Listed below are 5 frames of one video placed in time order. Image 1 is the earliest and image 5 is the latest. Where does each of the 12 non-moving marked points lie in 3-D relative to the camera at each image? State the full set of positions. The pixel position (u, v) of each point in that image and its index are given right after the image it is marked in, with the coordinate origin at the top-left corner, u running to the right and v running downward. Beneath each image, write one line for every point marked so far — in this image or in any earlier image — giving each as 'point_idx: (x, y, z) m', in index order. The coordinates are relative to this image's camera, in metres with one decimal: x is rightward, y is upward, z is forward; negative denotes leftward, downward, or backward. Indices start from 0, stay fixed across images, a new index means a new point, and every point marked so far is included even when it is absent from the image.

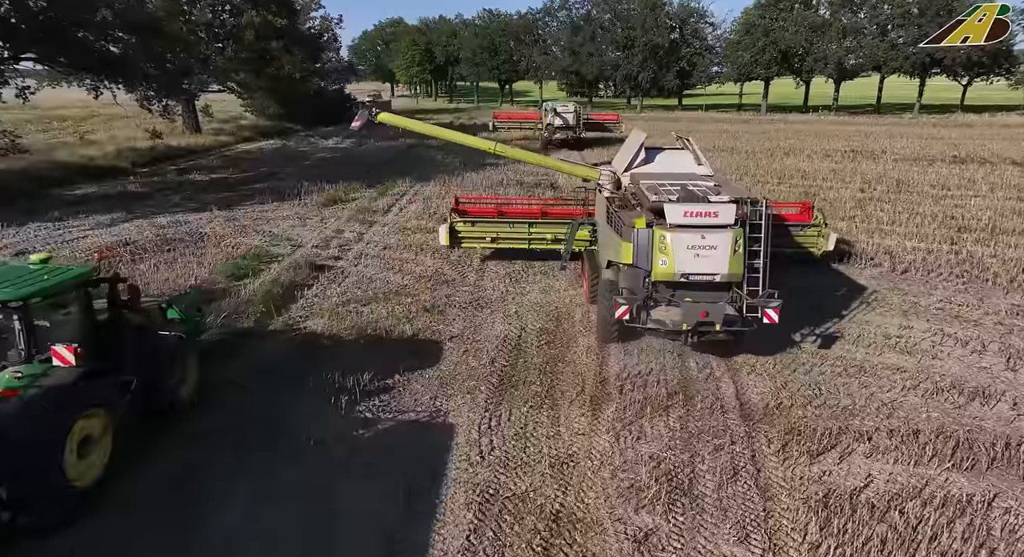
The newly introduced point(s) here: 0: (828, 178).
0: (+10.4, +3.3, +18.8) m
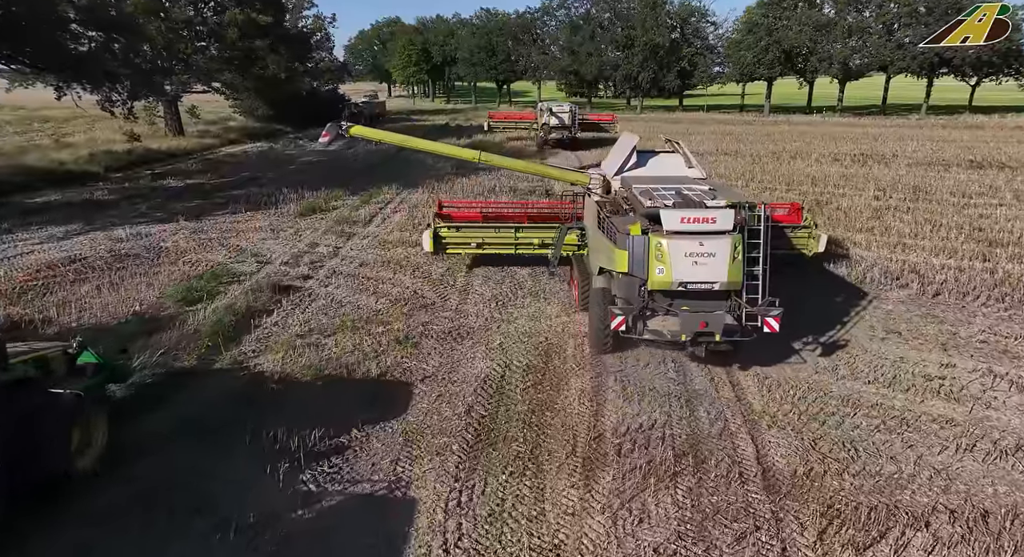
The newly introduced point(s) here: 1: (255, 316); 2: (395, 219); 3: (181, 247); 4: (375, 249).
0: (+10.2, +2.9, +17.8) m
1: (-3.6, -0.5, +8.0) m
2: (-2.8, +1.4, +13.9) m
3: (-6.4, +0.6, +11.1) m
4: (-2.8, +0.6, +11.6) m
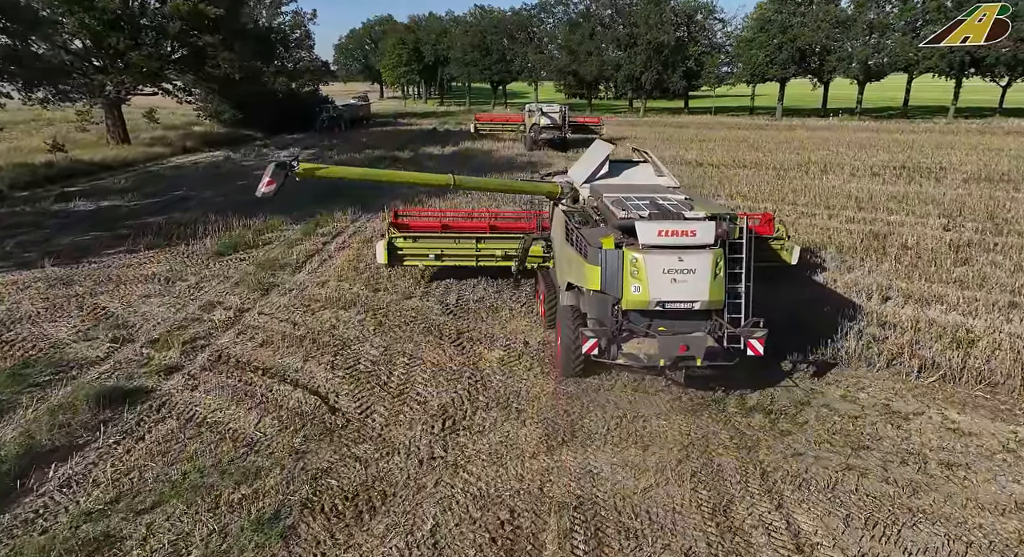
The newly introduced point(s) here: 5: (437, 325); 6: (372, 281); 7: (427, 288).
0: (+9.7, +1.8, +14.7) m
1: (-4.1, -1.6, +4.9) m
2: (-3.3, +0.3, +10.8) m
3: (-6.9, -0.5, +8.0) m
4: (-3.2, -0.5, +8.5) m
5: (-1.1, -0.7, +8.2) m
6: (-2.5, -0.1, +10.0) m
7: (-1.4, -0.2, +9.8) m
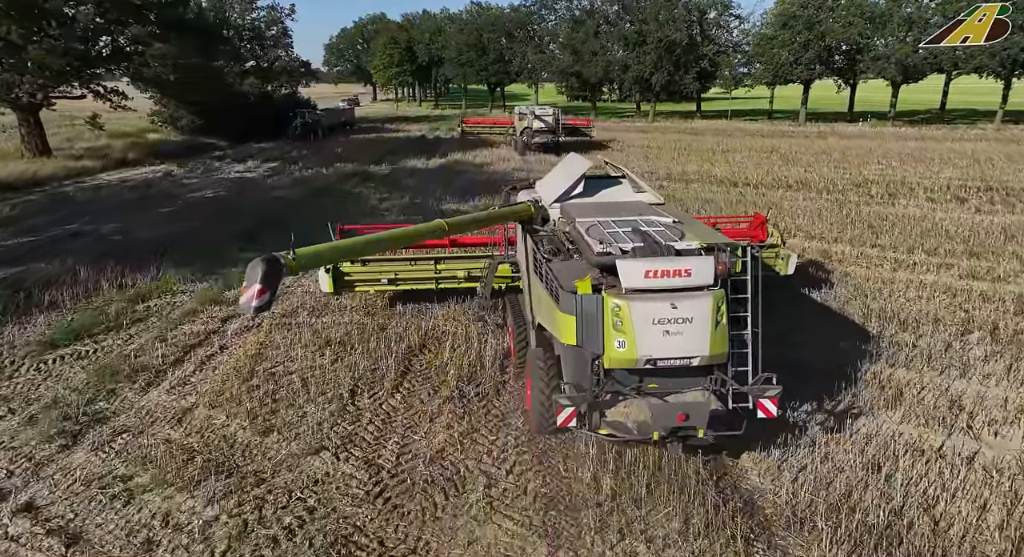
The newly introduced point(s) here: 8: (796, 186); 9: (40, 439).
0: (+9.5, +0.5, +10.8) m
1: (-4.2, -2.9, +1.0) m
2: (-3.5, -1.0, +6.9) m
3: (-7.0, -1.8, +4.1) m
4: (-3.4, -1.8, +4.6) m
5: (-1.3, -2.0, +4.4) m
6: (-2.6, -1.4, +6.1) m
7: (-1.6, -1.5, +5.9) m
8: (+8.9, +3.0, +18.2) m
9: (-4.4, -1.5, +5.5) m
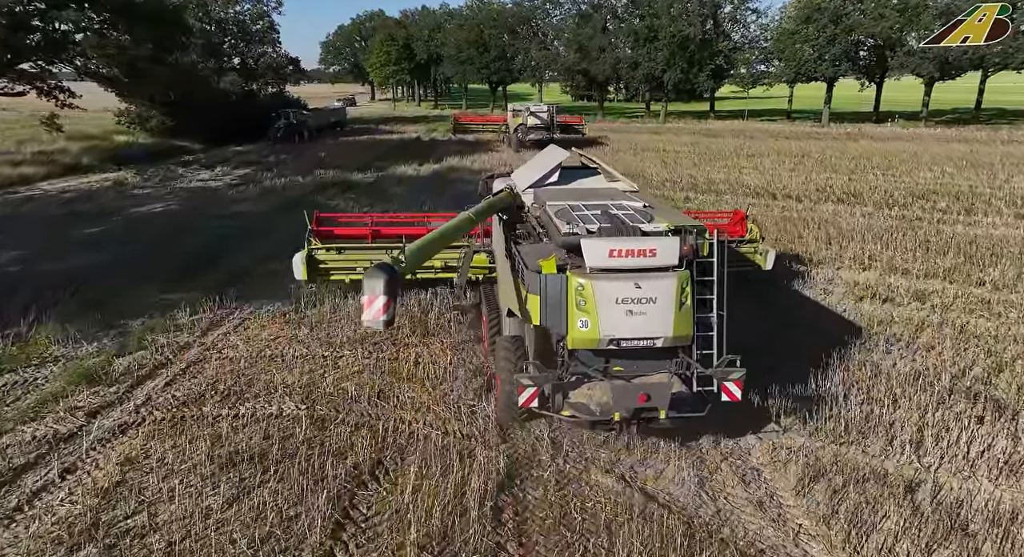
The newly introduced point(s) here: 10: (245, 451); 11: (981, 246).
0: (+9.5, -0.2, +8.1) m
1: (-4.3, -3.6, -1.6) m
2: (-3.5, -1.7, +4.3) m
3: (-7.1, -2.5, +1.5) m
4: (-3.4, -2.5, +2.0) m
5: (-1.3, -2.7, +1.7) m
6: (-2.6, -2.1, +3.5) m
7: (-1.6, -2.2, +3.3) m
8: (+9.0, +2.2, +15.6) m
9: (-4.4, -2.2, +2.9) m
10: (-2.4, -1.5, +5.2) m
11: (+8.8, +0.6, +10.6) m
